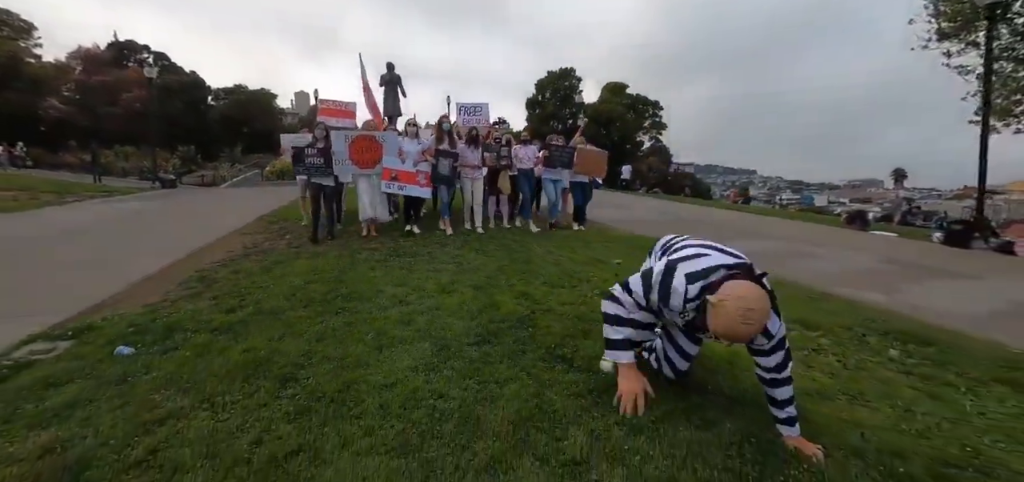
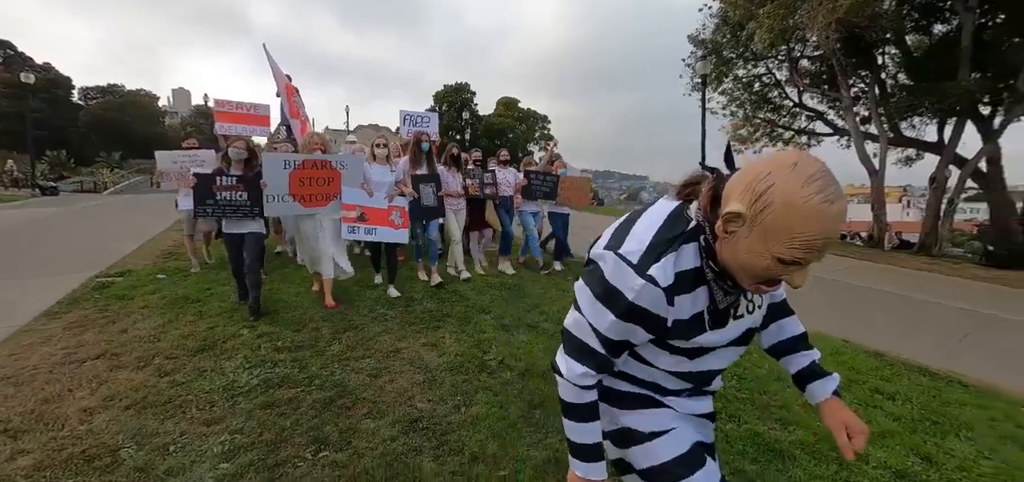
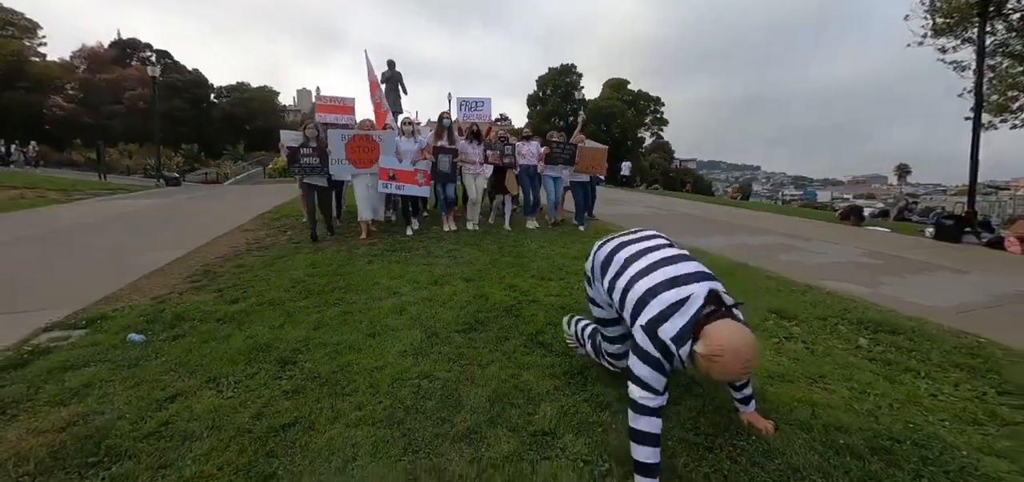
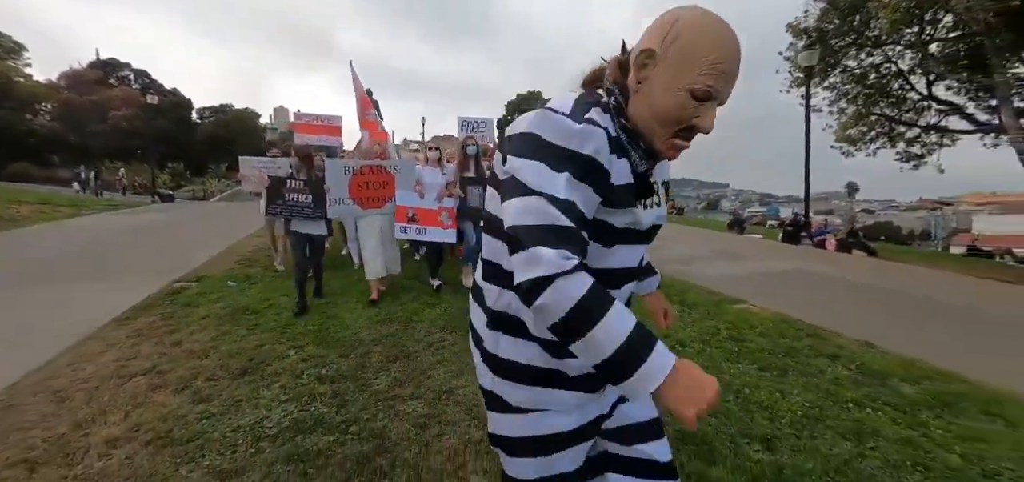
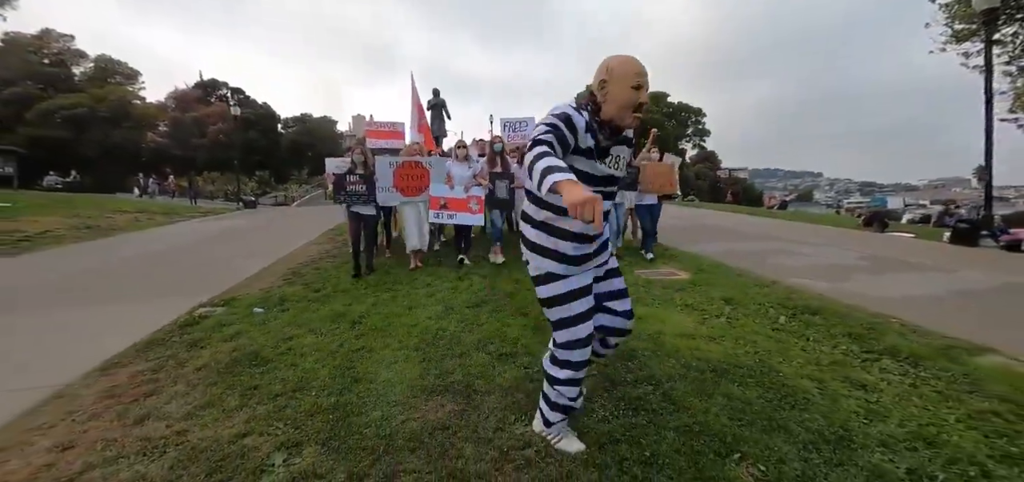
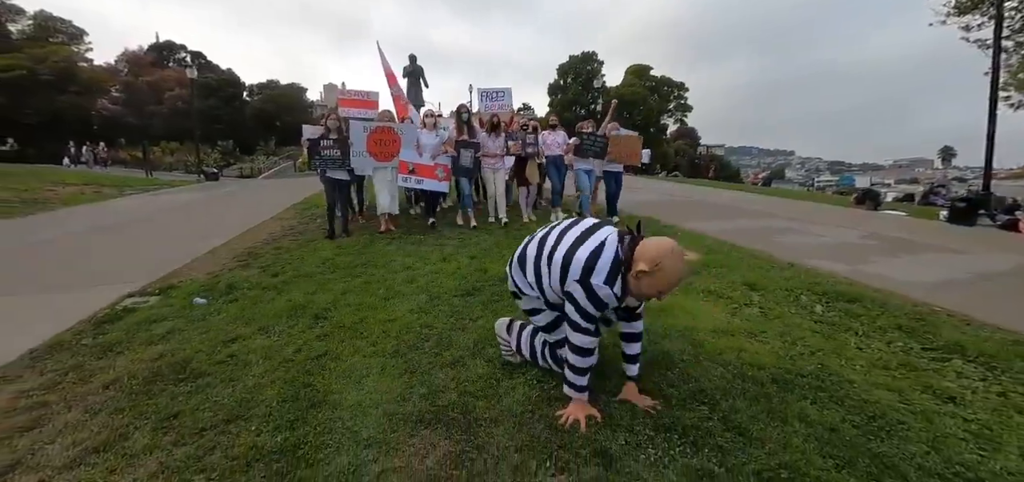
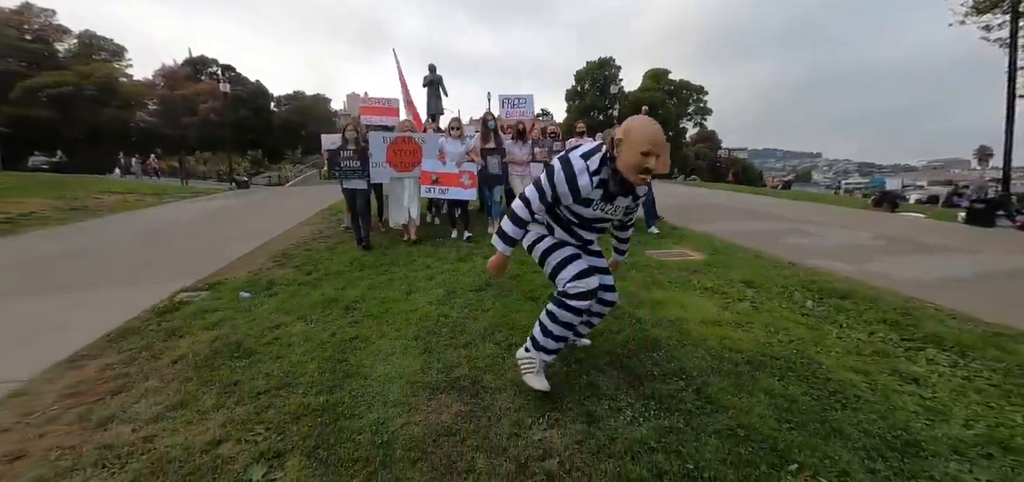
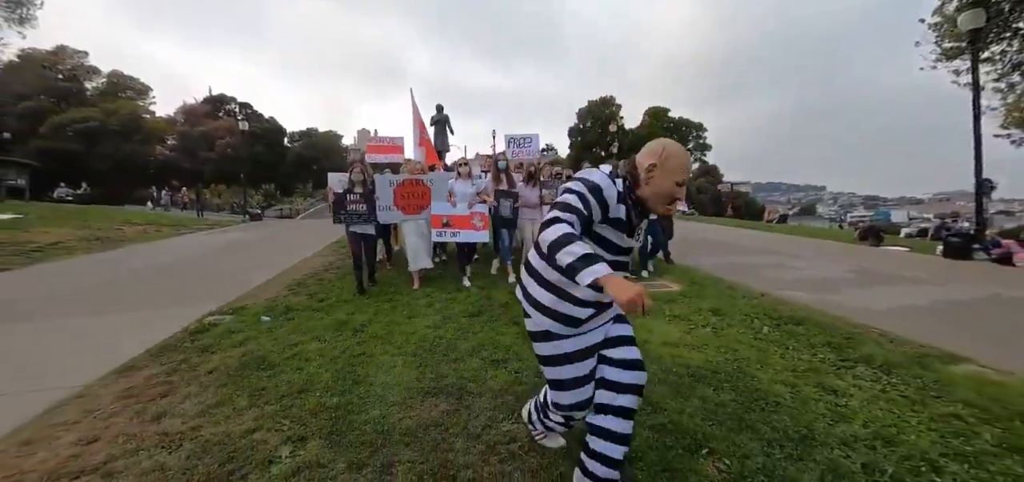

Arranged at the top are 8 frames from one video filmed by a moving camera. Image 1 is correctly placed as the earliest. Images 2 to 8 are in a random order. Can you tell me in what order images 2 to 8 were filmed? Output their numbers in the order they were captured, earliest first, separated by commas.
3, 6, 7, 5, 8, 4, 2
